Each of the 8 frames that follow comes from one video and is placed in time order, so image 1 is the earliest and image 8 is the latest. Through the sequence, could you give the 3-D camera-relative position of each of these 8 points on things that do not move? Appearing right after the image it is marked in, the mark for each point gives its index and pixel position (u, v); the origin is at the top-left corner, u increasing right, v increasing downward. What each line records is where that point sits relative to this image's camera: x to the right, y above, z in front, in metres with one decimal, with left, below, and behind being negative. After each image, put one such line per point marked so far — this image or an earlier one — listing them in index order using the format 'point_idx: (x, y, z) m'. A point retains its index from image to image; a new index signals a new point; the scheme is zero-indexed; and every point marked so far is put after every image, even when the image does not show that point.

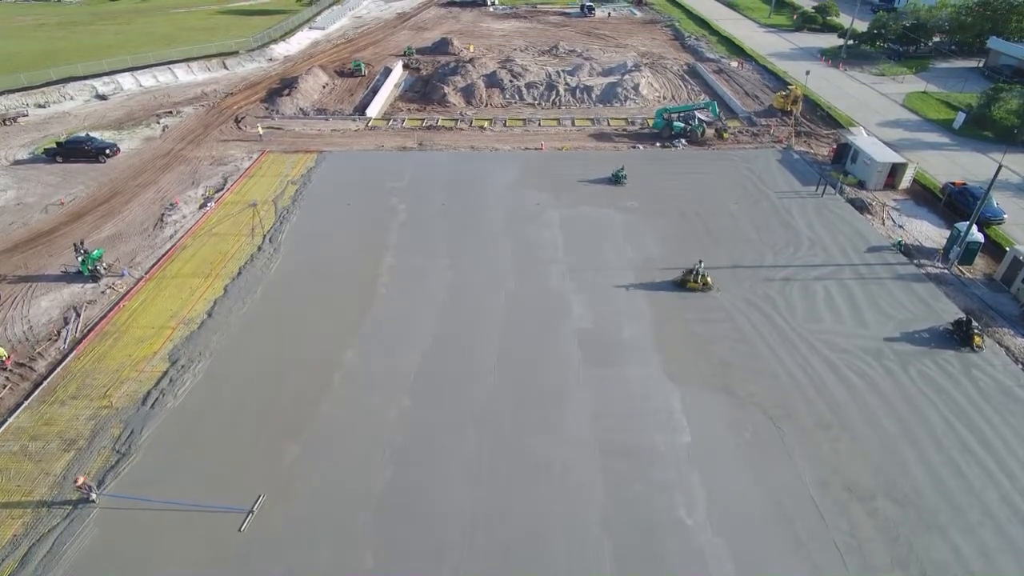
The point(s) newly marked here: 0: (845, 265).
0: (+11.0, +0.8, +19.5) m
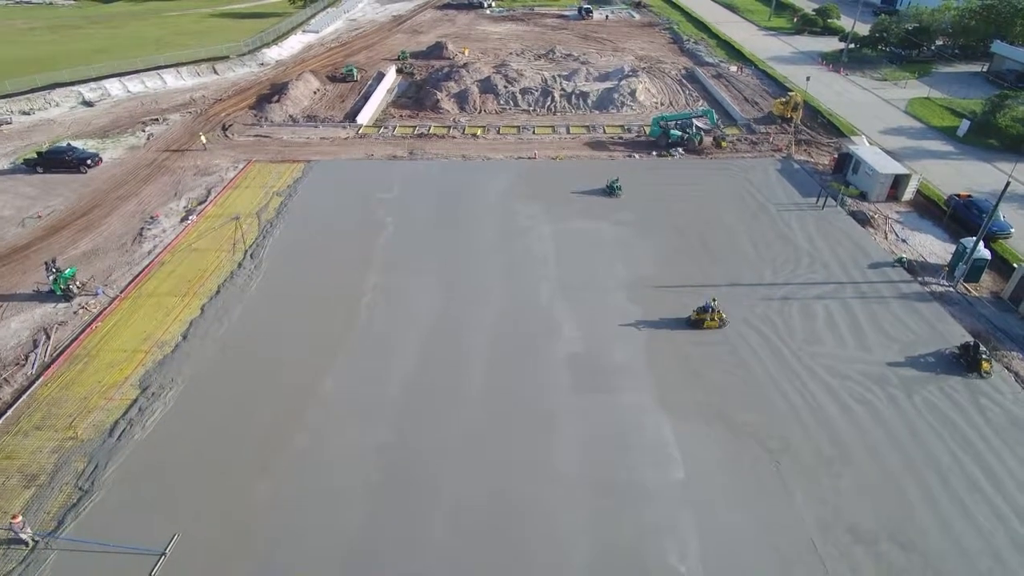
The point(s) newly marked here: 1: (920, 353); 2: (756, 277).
0: (+10.7, +0.2, +18.8) m
1: (+11.2, -1.8, +16.1) m
2: (+7.9, +0.3, +19.2) m
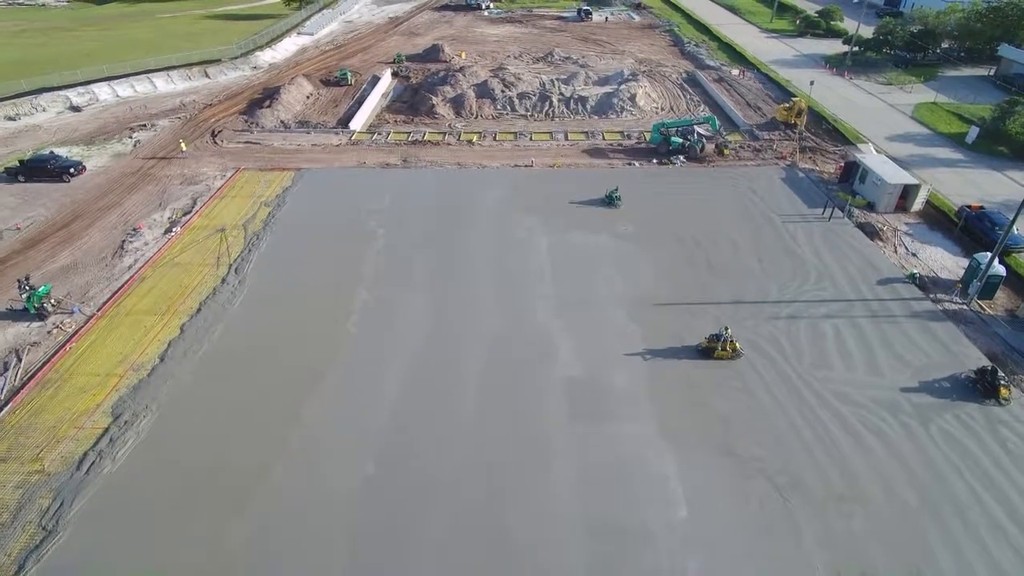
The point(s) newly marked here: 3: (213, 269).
0: (+10.5, -0.4, +18.0) m
1: (+11.0, -2.3, +15.3) m
2: (+7.8, -0.2, +18.4) m
3: (-10.1, +0.6, +19.8) m
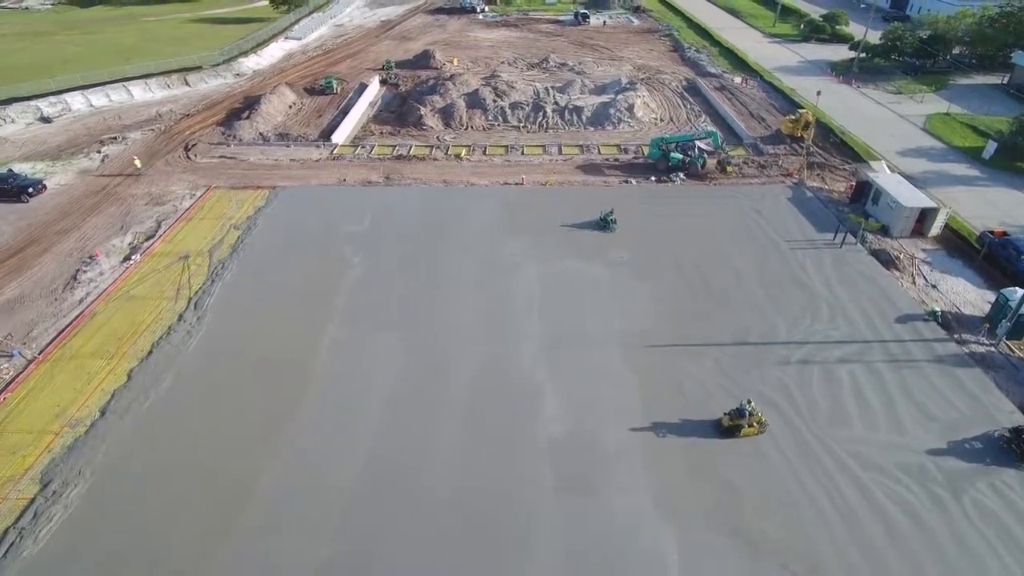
0: (+10.0, -1.5, +16.4) m
1: (+10.5, -3.5, +13.7) m
2: (+7.3, -1.3, +16.8) m
3: (-10.5, -0.5, +18.2) m
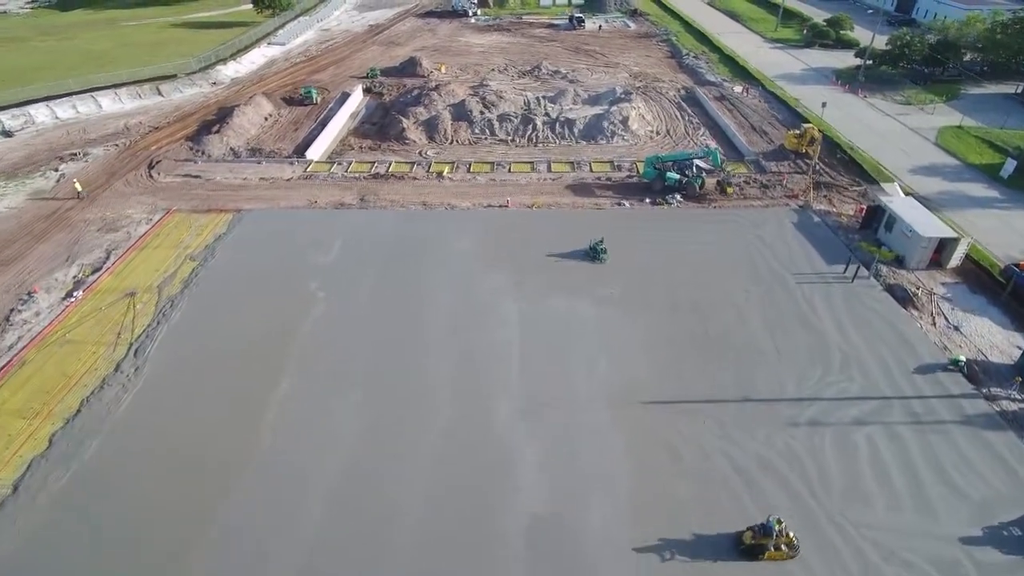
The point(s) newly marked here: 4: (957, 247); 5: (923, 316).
0: (+9.4, -2.7, +14.6) m
1: (+9.9, -4.7, +11.9) m
2: (+6.7, -2.5, +15.0) m
3: (-11.2, -1.7, +16.4) m
4: (+14.5, +1.4, +19.2) m
5: (+12.2, -0.9, +17.6) m
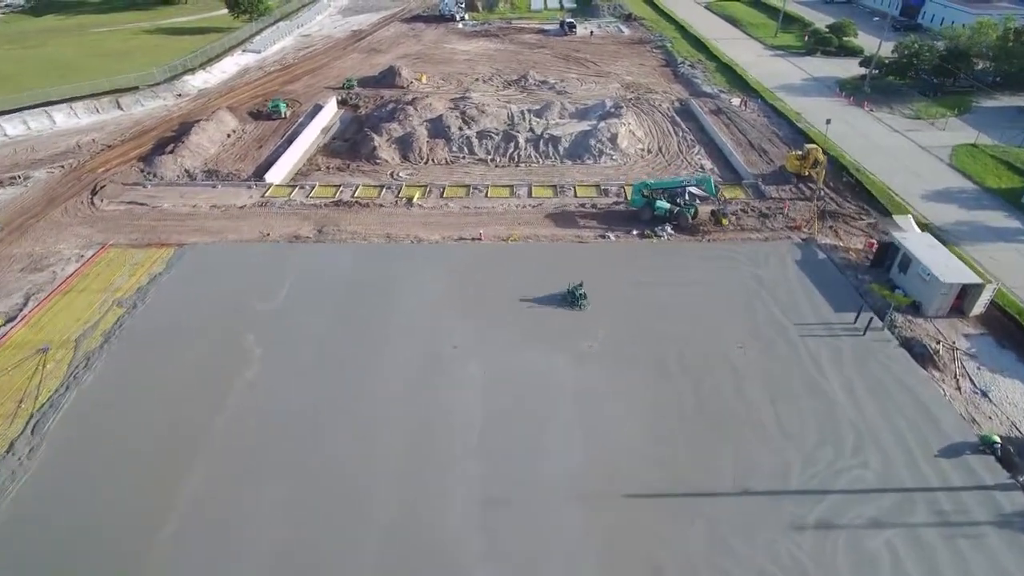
0: (+8.4, -4.2, +12.4) m
1: (+8.9, -6.2, +9.7) m
2: (+5.7, -4.1, +12.7) m
3: (-12.1, -3.2, +14.2) m
4: (+13.5, -0.1, +16.9) m
5: (+11.3, -2.4, +15.3) m
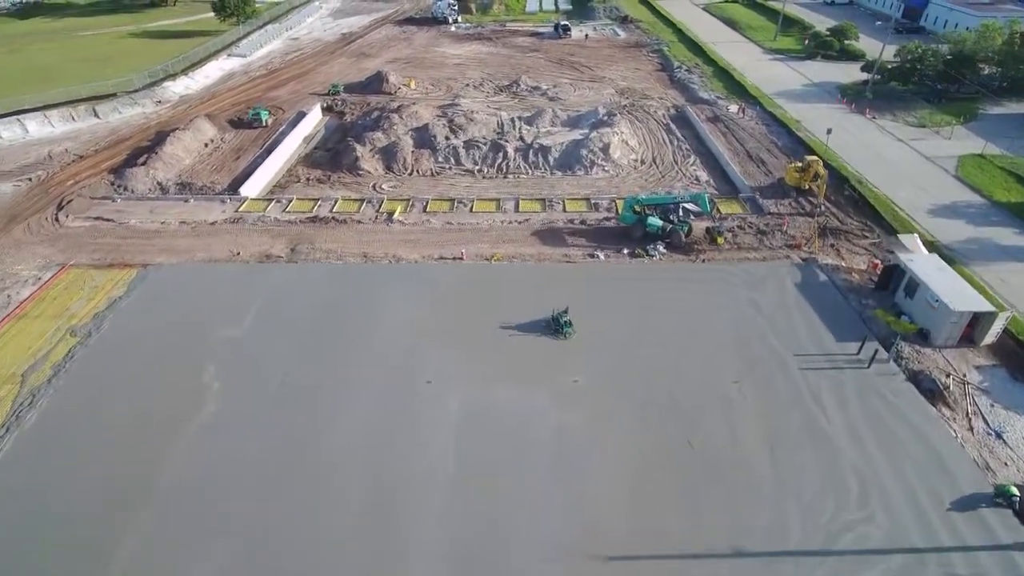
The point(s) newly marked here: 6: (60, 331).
0: (+7.9, -5.0, +11.2) m
1: (+8.3, -7.0, +8.6) m
2: (+5.1, -4.8, +11.6) m
3: (-12.7, -4.0, +13.0) m
4: (+12.9, -0.9, +15.8) m
5: (+10.7, -3.1, +14.2) m
6: (-13.0, -1.2, +17.1) m
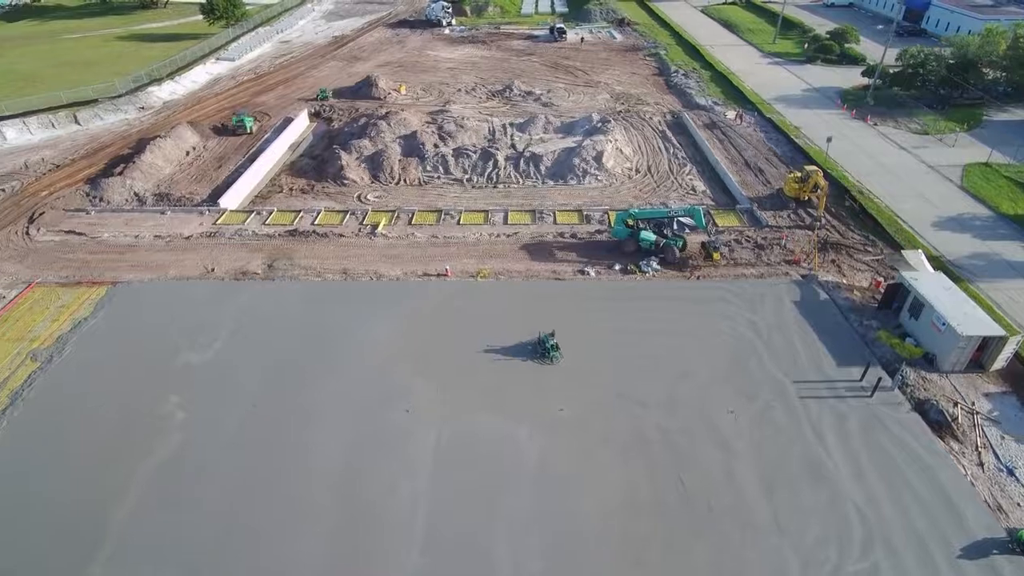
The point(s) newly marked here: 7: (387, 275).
0: (+7.4, -5.6, +10.4) m
1: (+7.9, -7.5, +7.7) m
2: (+4.7, -5.4, +10.7) m
3: (-13.1, -4.6, +12.2) m
4: (+12.5, -1.5, +14.9) m
5: (+10.3, -3.7, +13.3) m
6: (-13.4, -1.8, +16.2) m
7: (-4.2, +0.5, +19.6) m
